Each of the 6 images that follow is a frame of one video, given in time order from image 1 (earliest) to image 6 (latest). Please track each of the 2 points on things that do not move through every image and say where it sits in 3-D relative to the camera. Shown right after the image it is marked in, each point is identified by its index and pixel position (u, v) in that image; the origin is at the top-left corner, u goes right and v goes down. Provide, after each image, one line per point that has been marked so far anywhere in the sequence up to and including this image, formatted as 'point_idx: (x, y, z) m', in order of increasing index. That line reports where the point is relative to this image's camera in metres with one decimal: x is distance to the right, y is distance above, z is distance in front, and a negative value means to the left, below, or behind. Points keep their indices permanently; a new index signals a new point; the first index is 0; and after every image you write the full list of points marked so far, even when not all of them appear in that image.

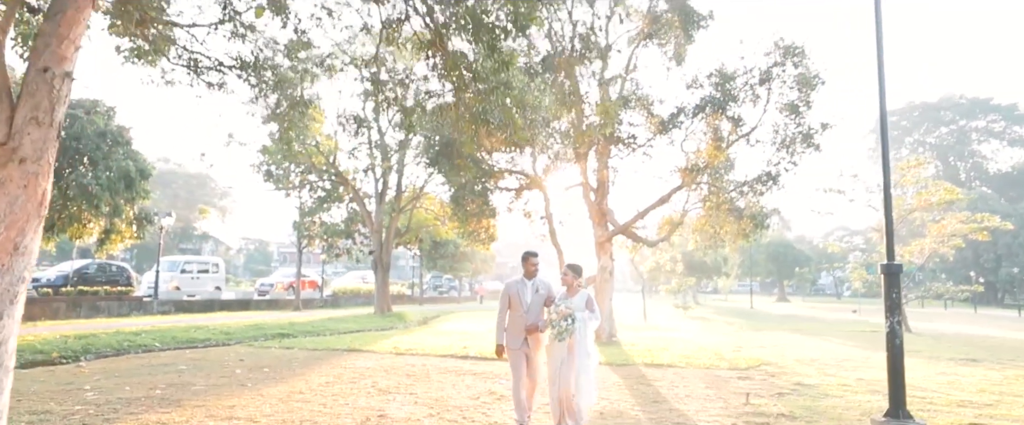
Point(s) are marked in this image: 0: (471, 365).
0: (-0.7, -2.6, +12.0) m
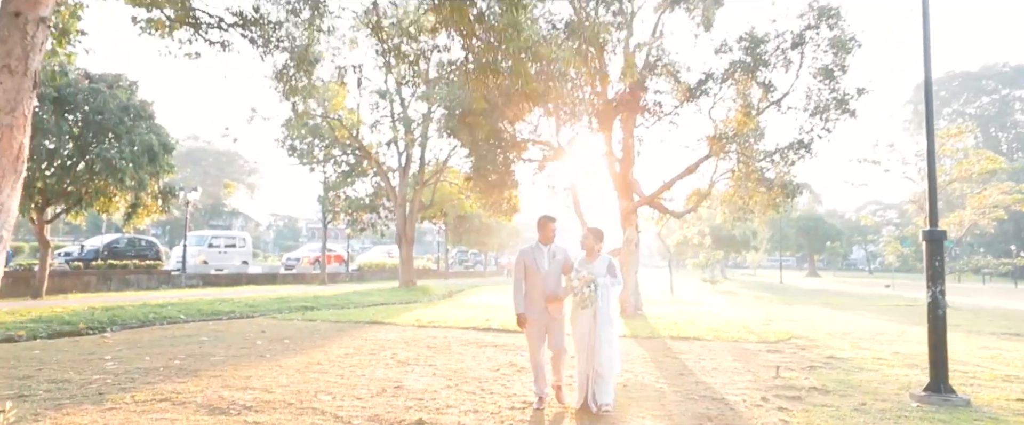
0: (-0.3, -2.1, +11.8) m
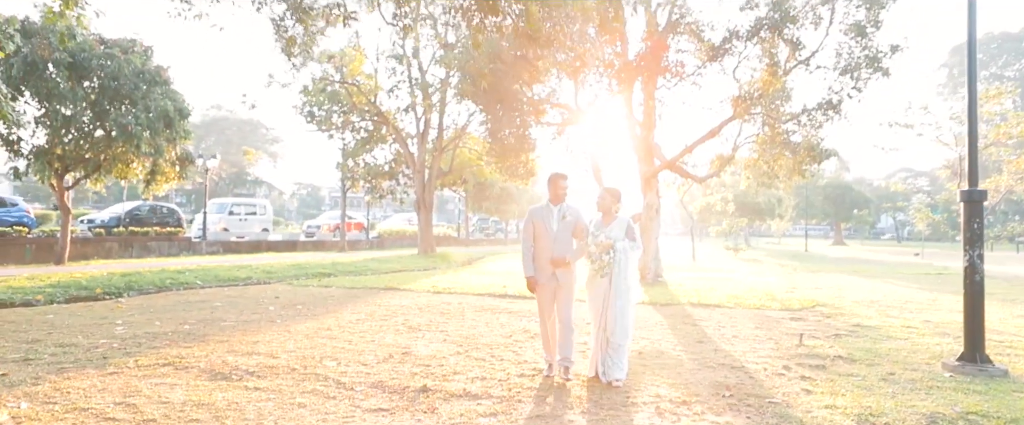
0: (-0.1, -1.5, +11.6) m
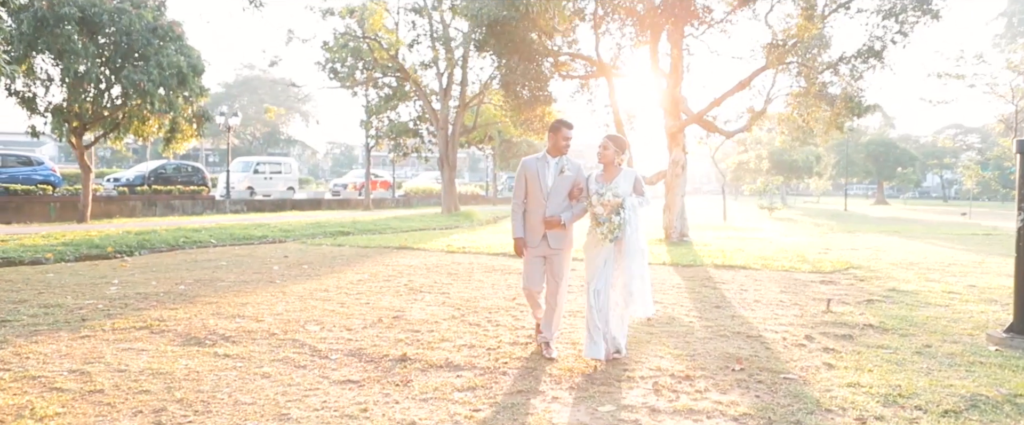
0: (+0.2, -0.8, +11.1) m
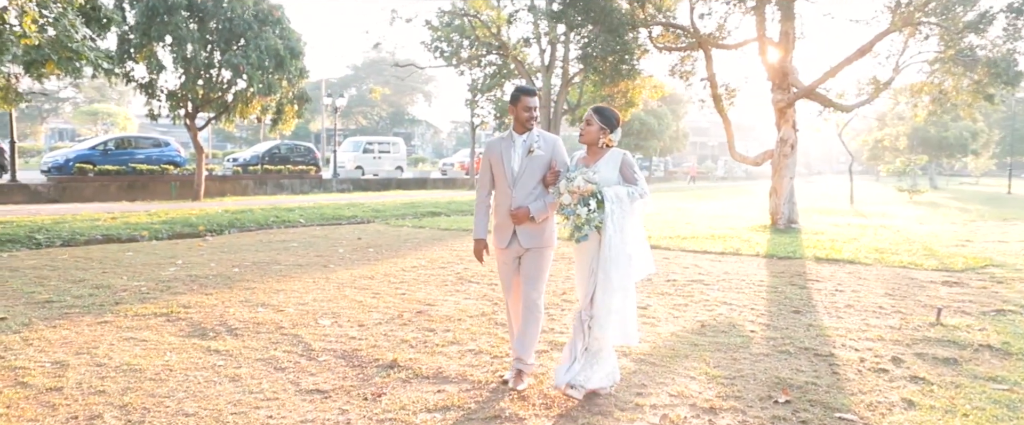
0: (+1.2, -0.6, +10.3) m
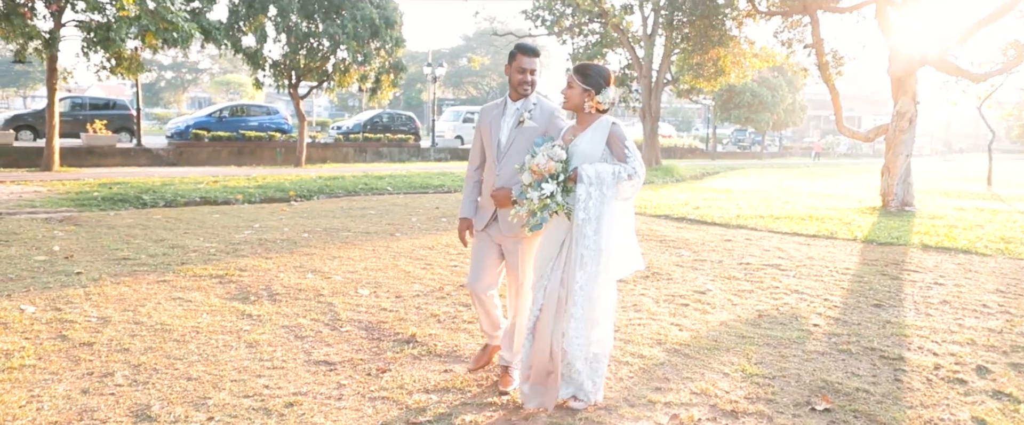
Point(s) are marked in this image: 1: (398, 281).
0: (+2.3, -0.2, +9.8) m
1: (-1.0, -0.6, +6.0) m
